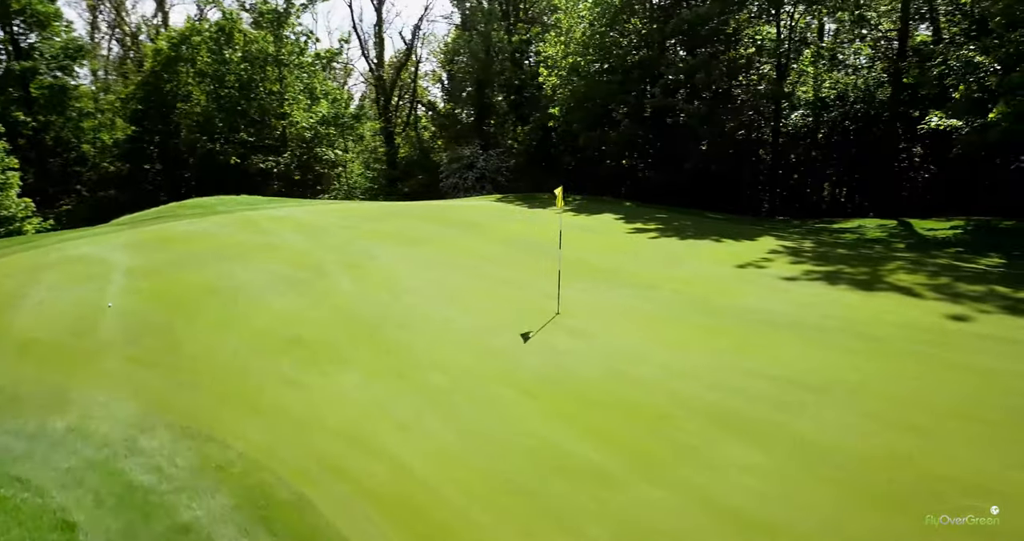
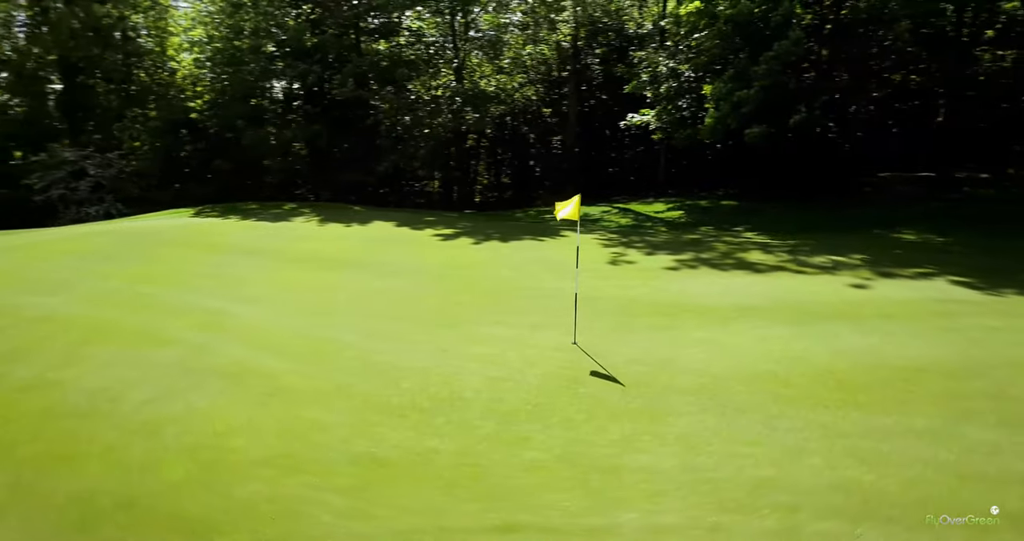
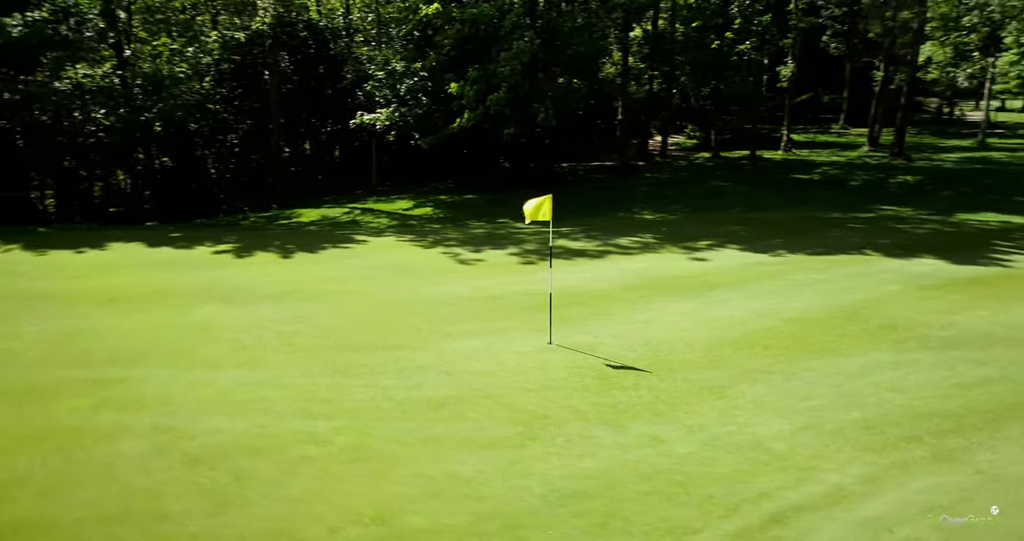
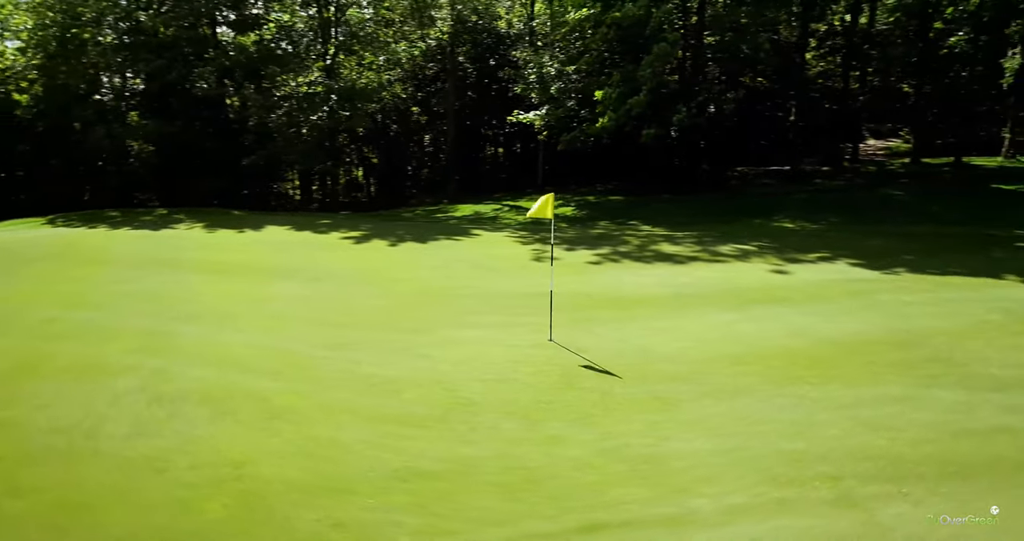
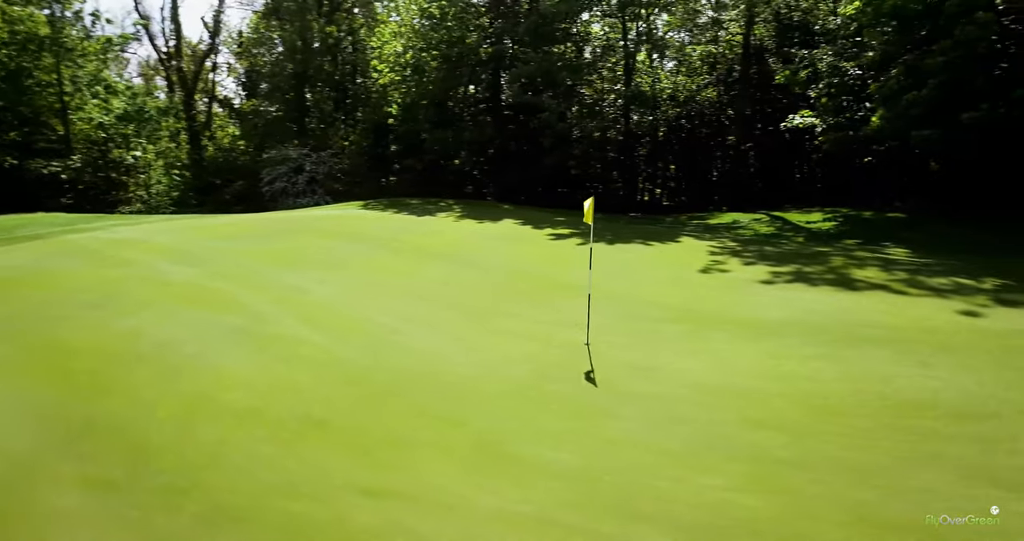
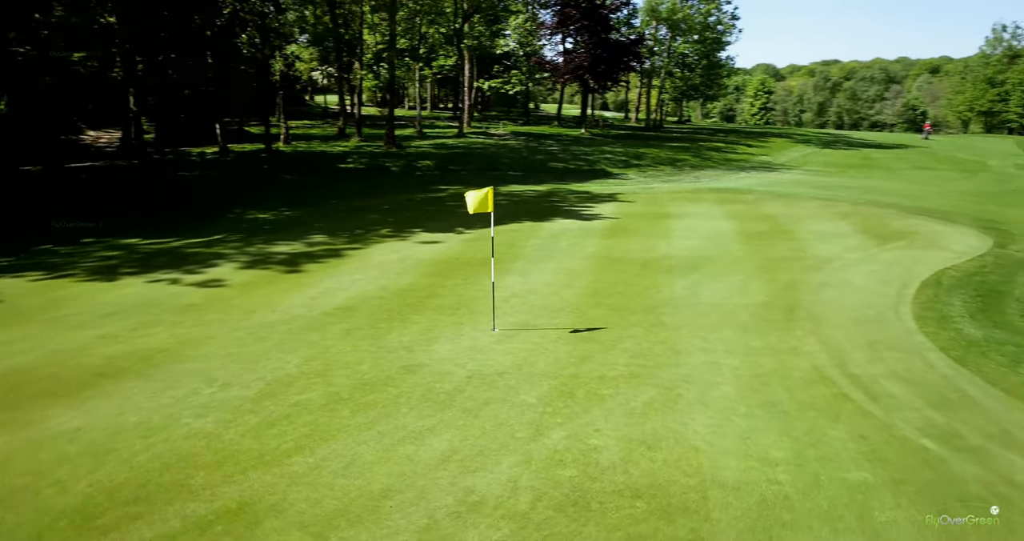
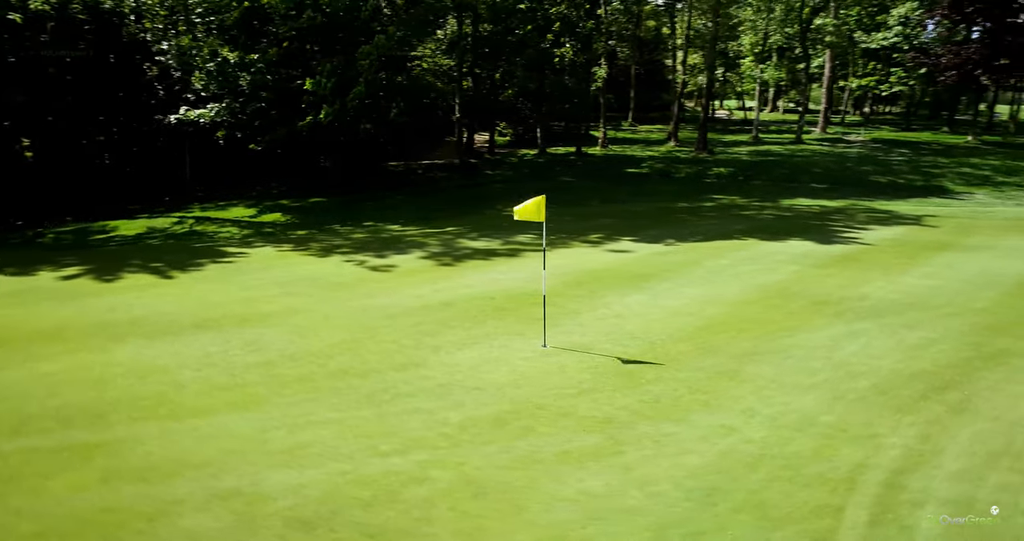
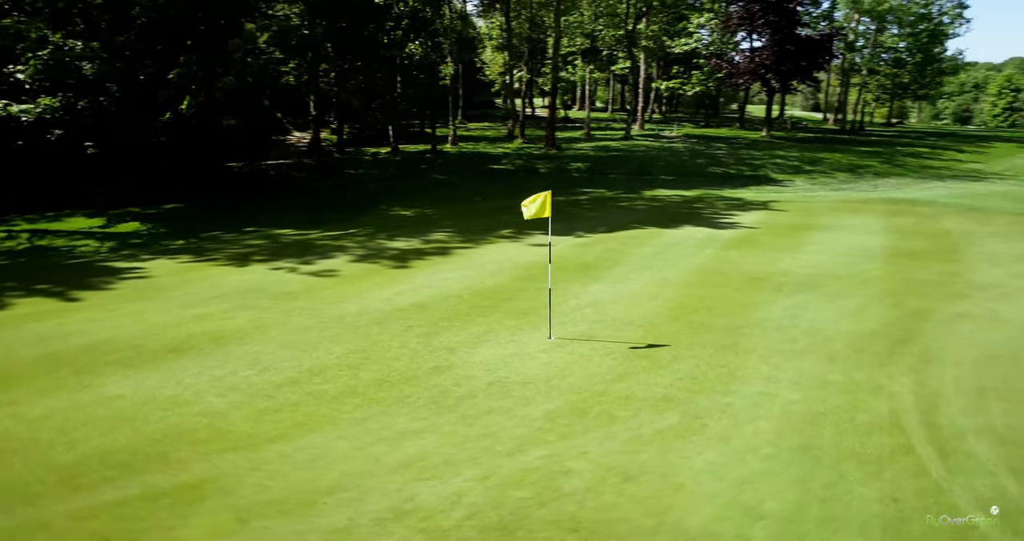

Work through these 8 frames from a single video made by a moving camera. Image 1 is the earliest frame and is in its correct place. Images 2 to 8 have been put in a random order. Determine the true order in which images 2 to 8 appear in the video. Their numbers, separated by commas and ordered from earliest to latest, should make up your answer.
5, 2, 4, 3, 7, 8, 6
